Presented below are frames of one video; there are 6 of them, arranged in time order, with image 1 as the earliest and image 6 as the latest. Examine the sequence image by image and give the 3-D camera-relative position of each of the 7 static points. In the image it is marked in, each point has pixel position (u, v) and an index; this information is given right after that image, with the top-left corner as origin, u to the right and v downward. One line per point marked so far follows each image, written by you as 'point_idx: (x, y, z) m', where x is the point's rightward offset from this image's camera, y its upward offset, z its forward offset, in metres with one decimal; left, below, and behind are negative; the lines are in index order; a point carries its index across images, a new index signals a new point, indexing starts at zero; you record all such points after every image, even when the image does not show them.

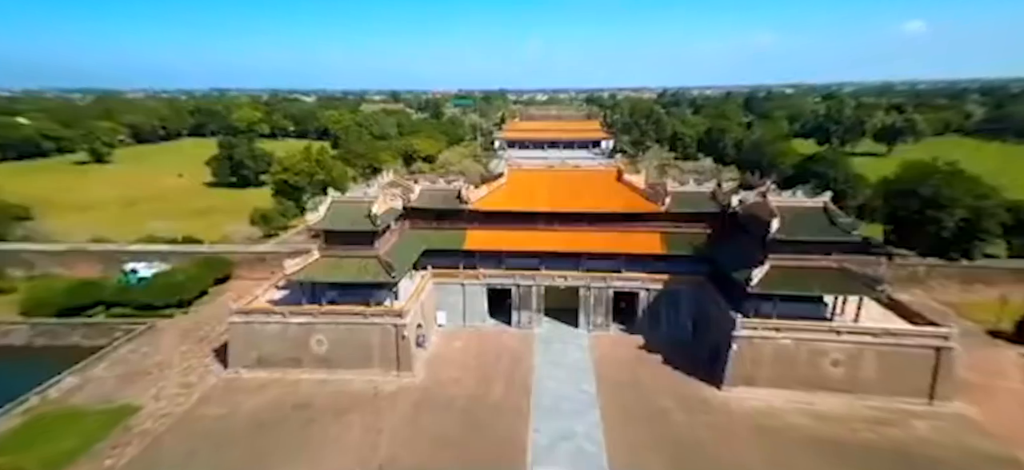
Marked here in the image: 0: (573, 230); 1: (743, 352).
0: (+2.7, +0.2, +20.0) m
1: (+7.6, -3.9, +15.1) m
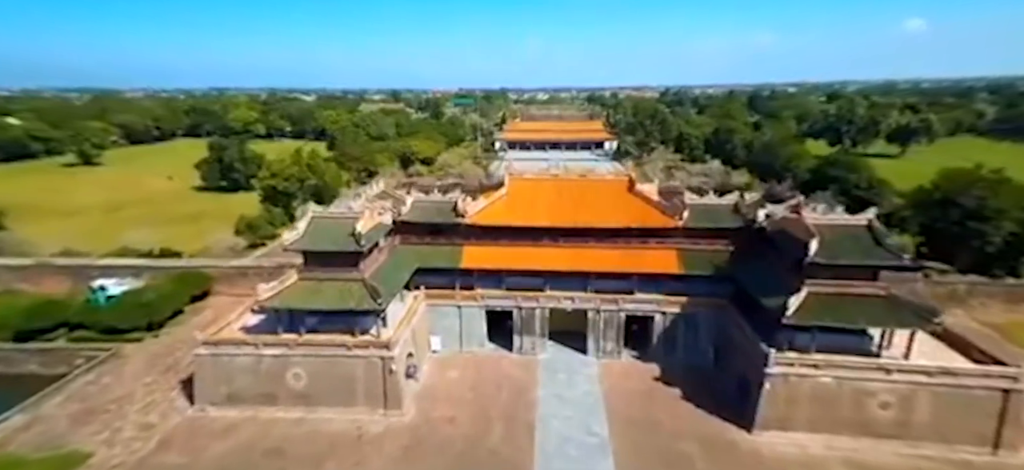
0: (+2.7, -0.5, +18.1) m
1: (+7.7, -4.5, +13.2) m
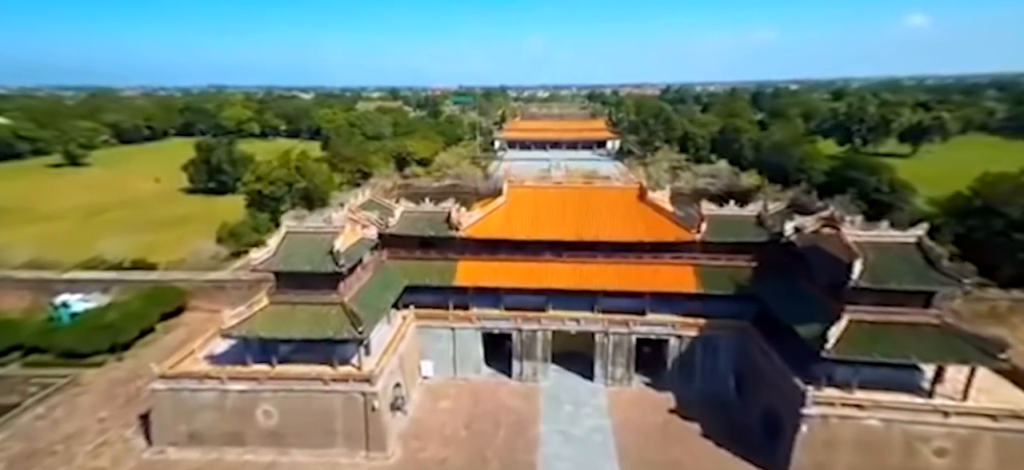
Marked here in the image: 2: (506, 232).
0: (+2.7, -1.0, +16.4) m
1: (+7.7, -5.1, +11.5) m
2: (-0.3, +0.1, +16.5) m
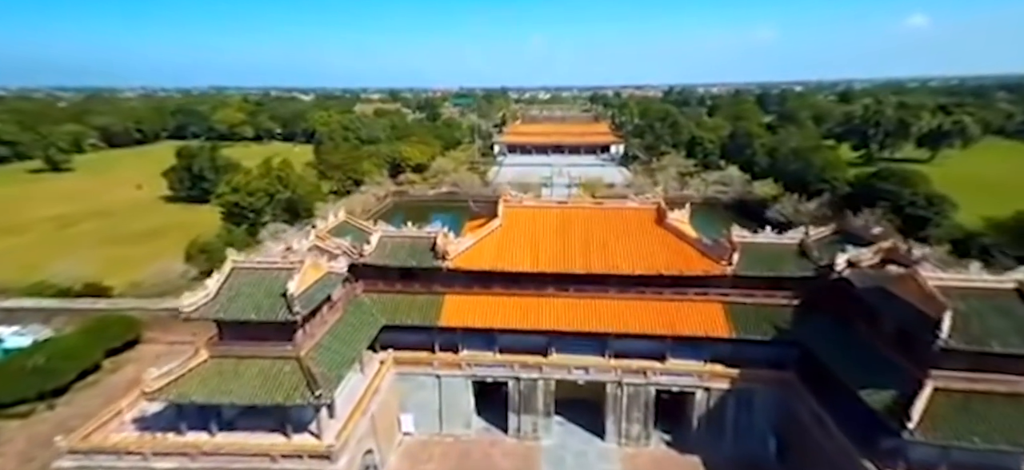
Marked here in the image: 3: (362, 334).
0: (+2.5, -1.9, +13.9) m
1: (+7.5, -6.0, +9.0) m
2: (-0.4, -0.8, +14.1) m
3: (-4.3, -2.8, +12.8) m
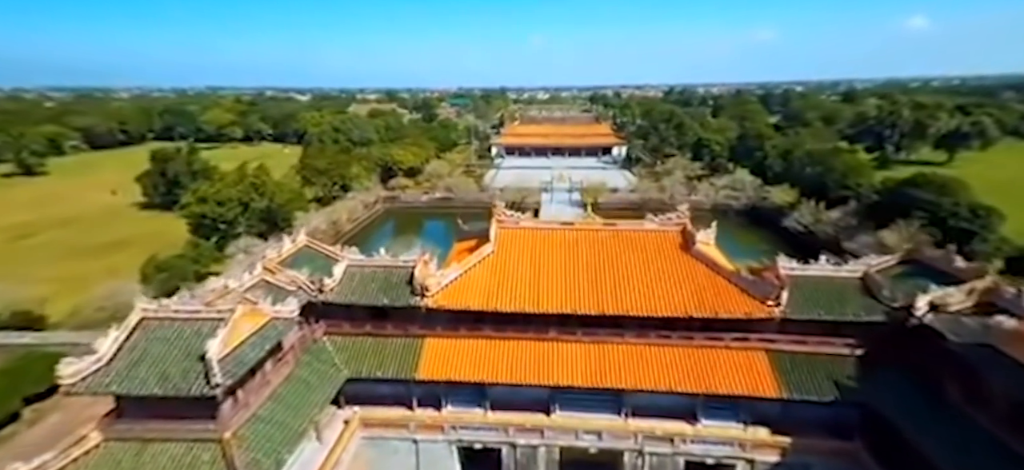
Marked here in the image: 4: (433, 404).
0: (+2.4, -2.7, +11.3) m
1: (+7.4, -6.8, +6.4) m
2: (-0.5, -1.6, +11.5) m
3: (-4.4, -3.6, +10.2) m
4: (-2.0, -4.3, +11.5) m
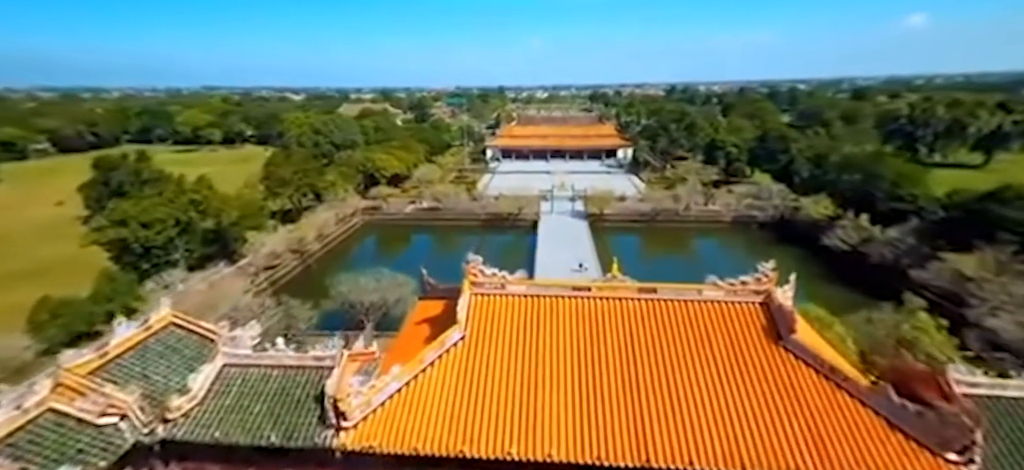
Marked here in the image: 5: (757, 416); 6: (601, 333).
0: (+2.1, -4.0, +6.6) m
1: (+7.1, -8.1, +1.7) m
2: (-0.8, -2.9, +6.7) m
3: (-4.7, -4.9, +5.5) m
4: (-2.3, -5.6, +6.8) m
5: (+3.7, -2.6, +6.7) m
6: (+1.6, -1.7, +7.9) m
